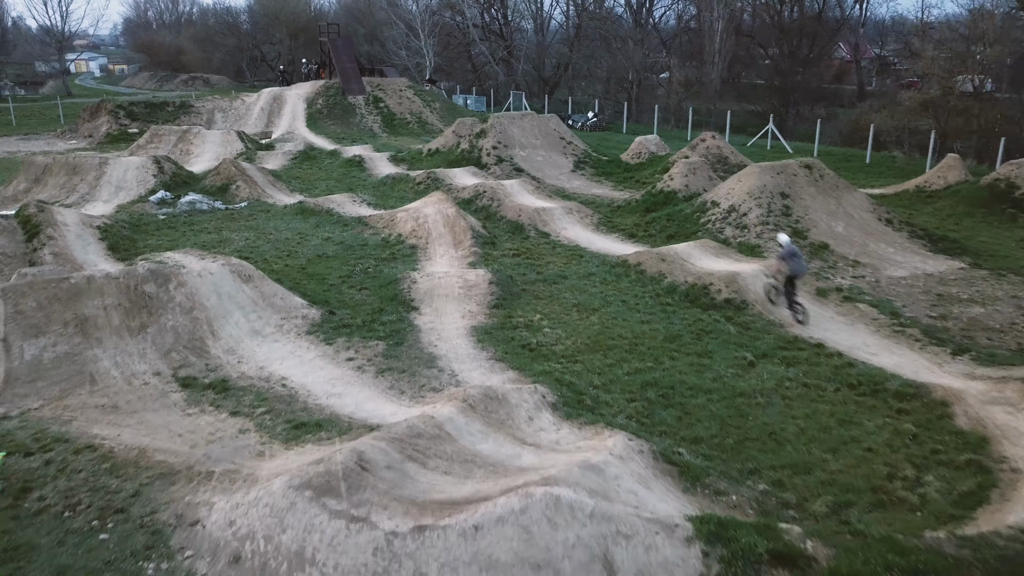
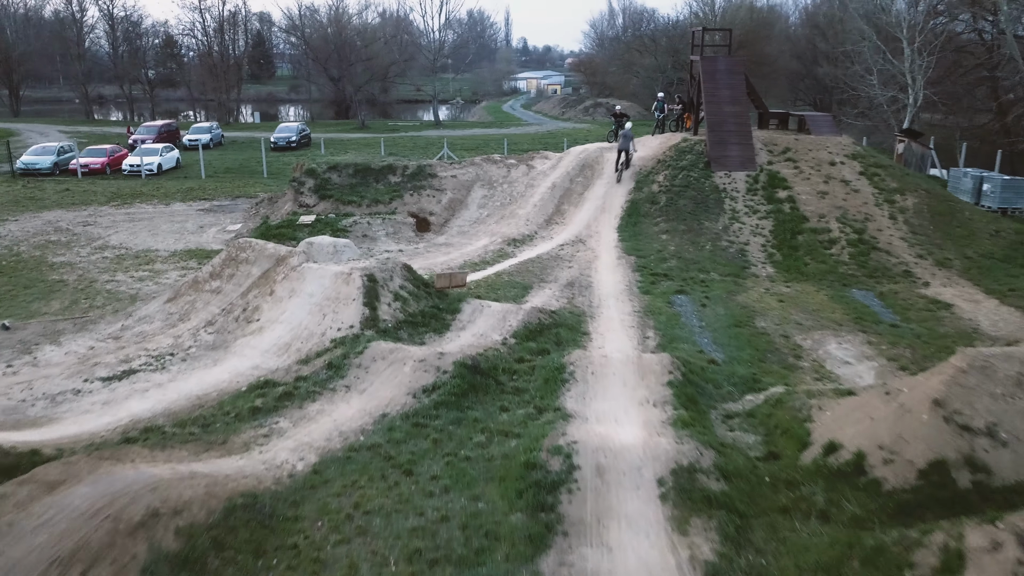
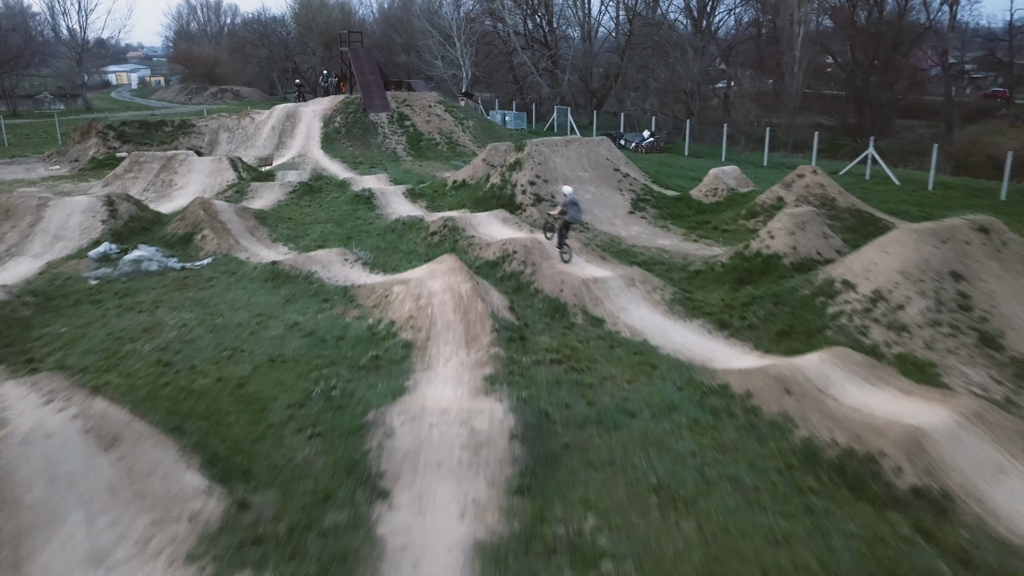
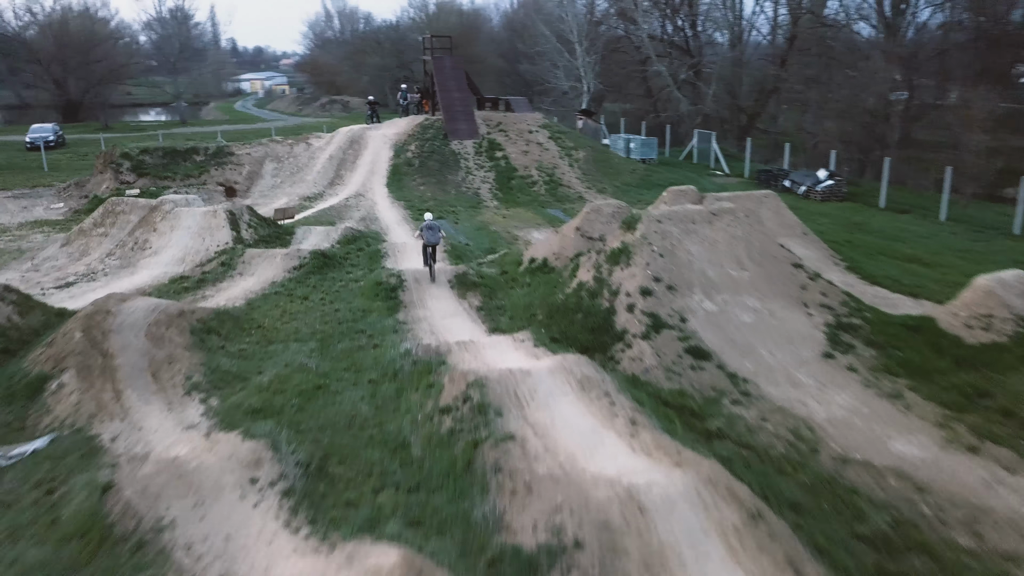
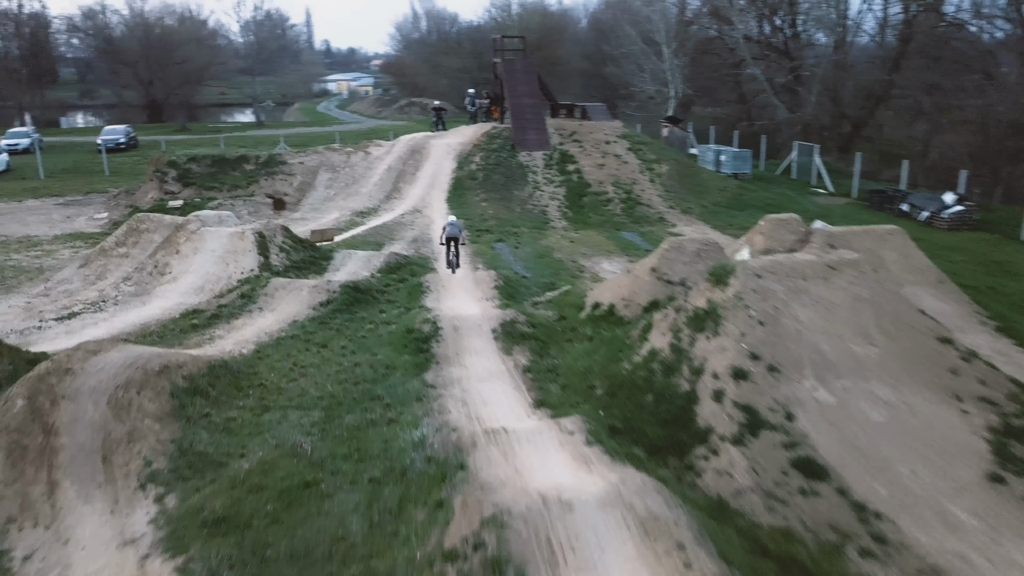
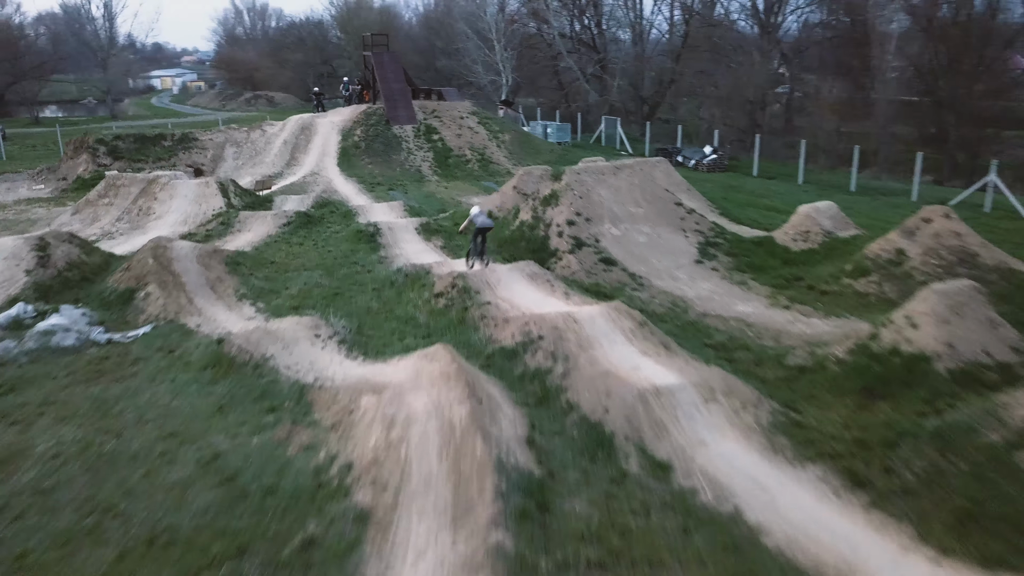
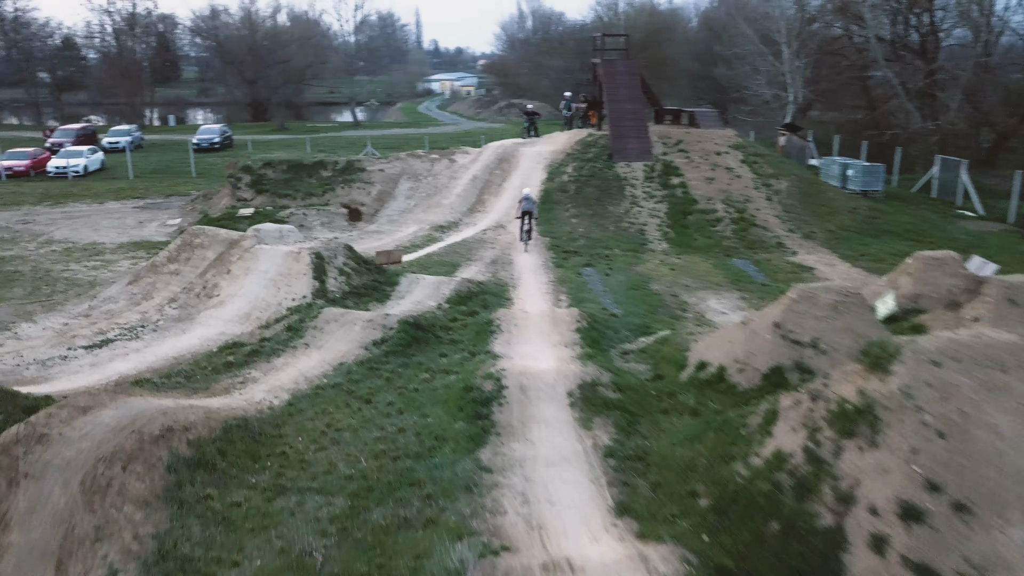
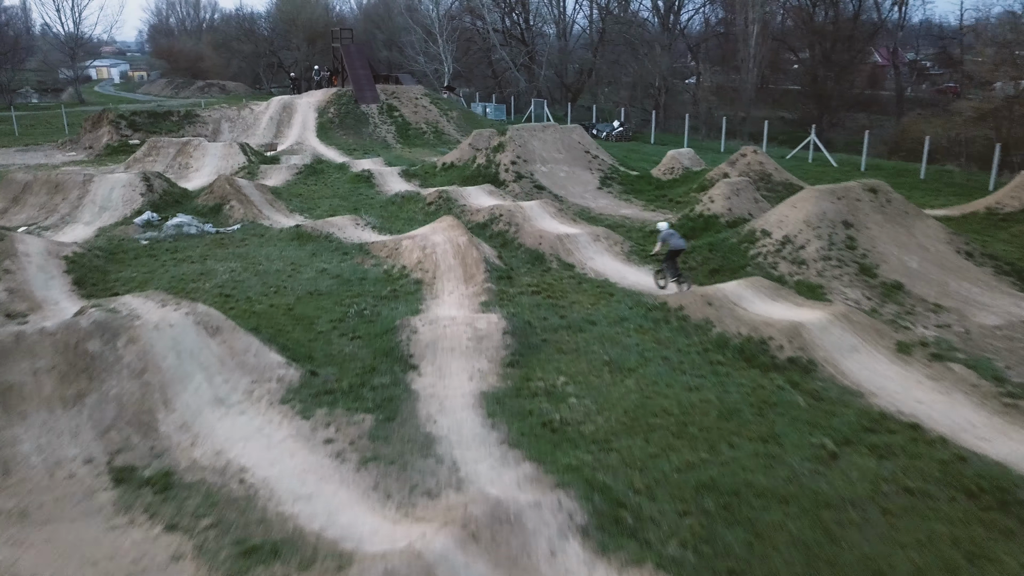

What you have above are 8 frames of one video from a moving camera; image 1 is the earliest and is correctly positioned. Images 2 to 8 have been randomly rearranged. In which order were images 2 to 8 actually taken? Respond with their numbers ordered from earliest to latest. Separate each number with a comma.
8, 3, 6, 4, 5, 7, 2
